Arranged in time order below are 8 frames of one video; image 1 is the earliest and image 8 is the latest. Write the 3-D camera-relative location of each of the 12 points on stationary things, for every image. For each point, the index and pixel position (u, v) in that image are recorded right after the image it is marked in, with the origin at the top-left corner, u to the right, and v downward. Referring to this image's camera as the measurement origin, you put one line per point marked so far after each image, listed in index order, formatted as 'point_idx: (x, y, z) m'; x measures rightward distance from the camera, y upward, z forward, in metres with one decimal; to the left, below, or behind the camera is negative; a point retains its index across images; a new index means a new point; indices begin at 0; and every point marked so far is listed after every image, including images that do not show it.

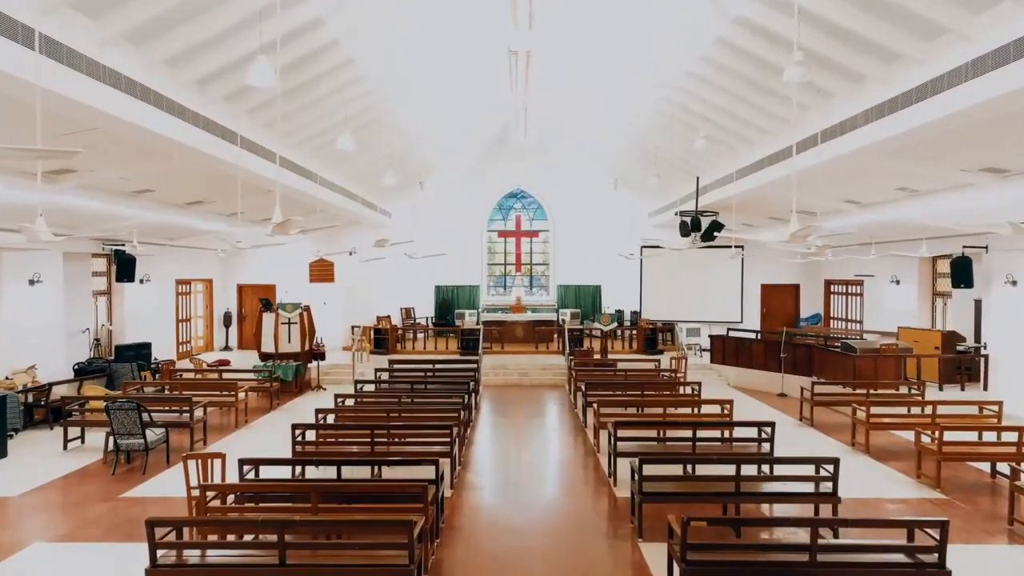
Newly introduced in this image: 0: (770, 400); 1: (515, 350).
0: (+5.0, -2.2, +12.2) m
1: (+0.1, -1.6, +16.0) m
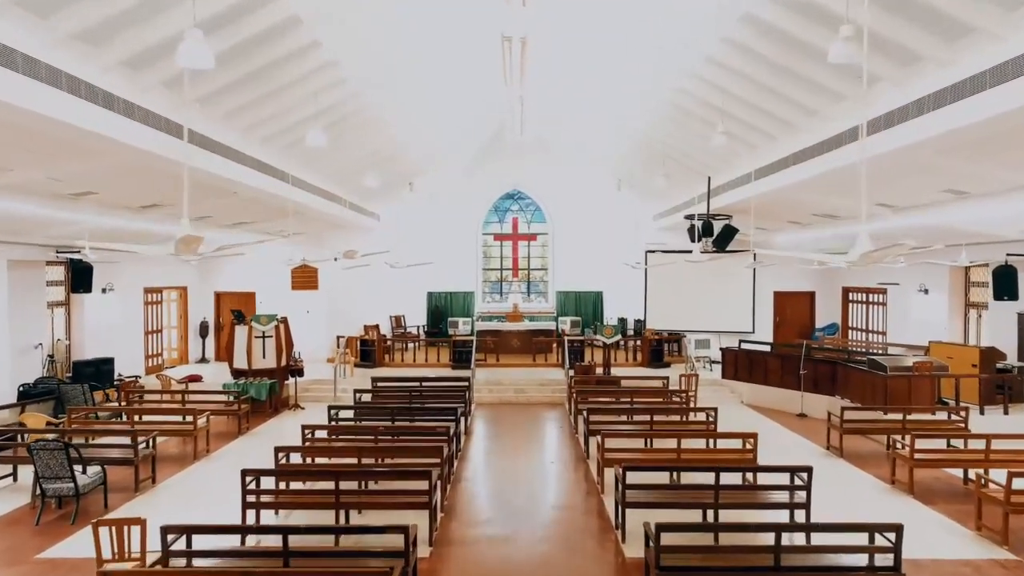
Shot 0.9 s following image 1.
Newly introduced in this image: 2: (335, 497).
0: (+4.9, -2.3, +11.1) m
1: (0.0, -1.8, +14.9) m
2: (-1.6, -1.9, +5.9) m
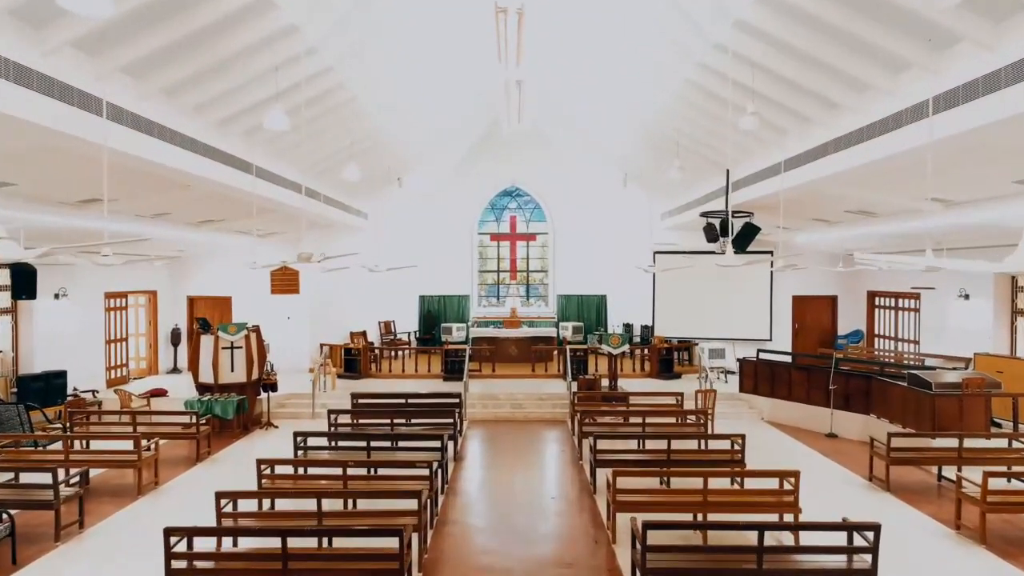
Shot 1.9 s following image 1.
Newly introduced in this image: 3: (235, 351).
0: (+4.8, -2.4, +9.9) m
1: (-0.1, -1.9, +13.8) m
2: (-1.7, -2.0, +4.7) m
3: (-4.6, -1.0, +10.4) m
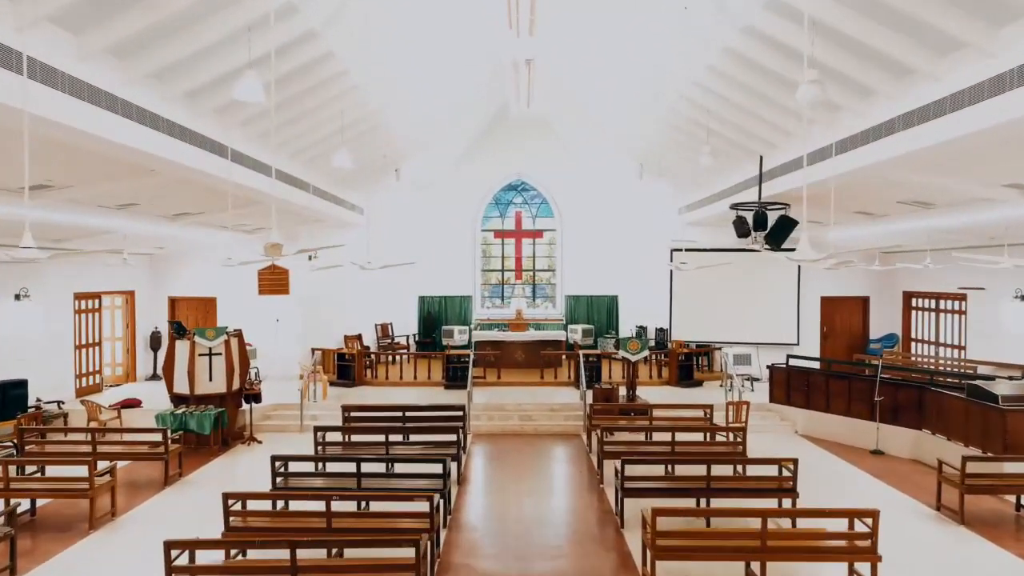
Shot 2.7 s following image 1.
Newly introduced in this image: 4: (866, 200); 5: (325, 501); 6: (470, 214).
0: (+4.9, -2.4, +8.9) m
1: (0.0, -1.9, +12.7) m
2: (-1.6, -2.0, +3.6) m
3: (-4.4, -1.0, +9.4) m
4: (+4.8, +1.2, +8.6) m
5: (-1.6, -1.8, +5.4) m
6: (-1.1, +1.8, +15.9) m
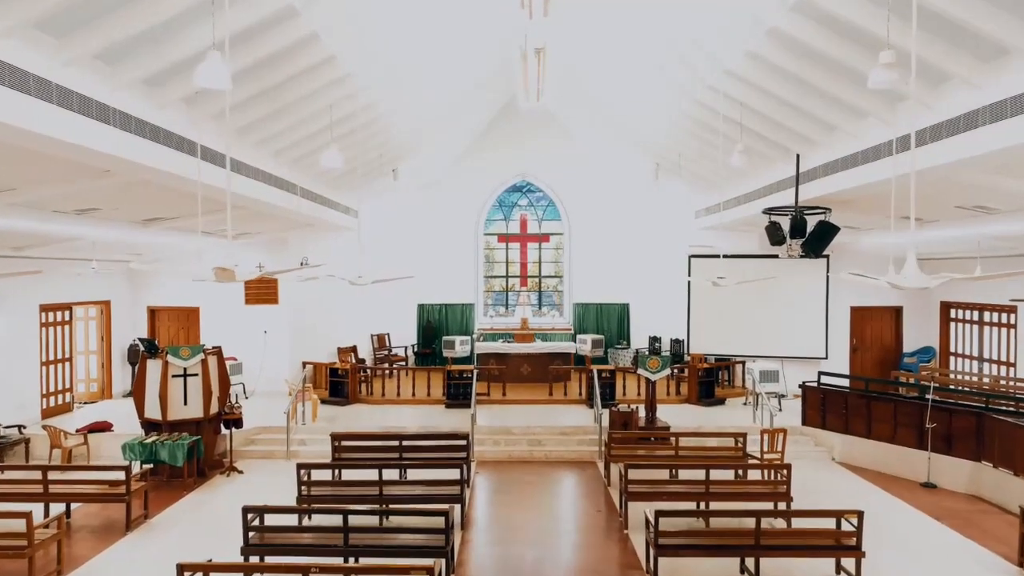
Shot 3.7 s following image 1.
0: (+5.1, -2.6, +8.0) m
1: (+0.2, -2.0, +11.8) m
2: (-1.4, -2.2, +2.7) m
3: (-4.3, -1.2, +8.4) m
4: (+4.9, +1.0, +7.6) m
5: (-1.5, -2.0, +4.4) m
6: (-0.9, +1.7, +14.9) m
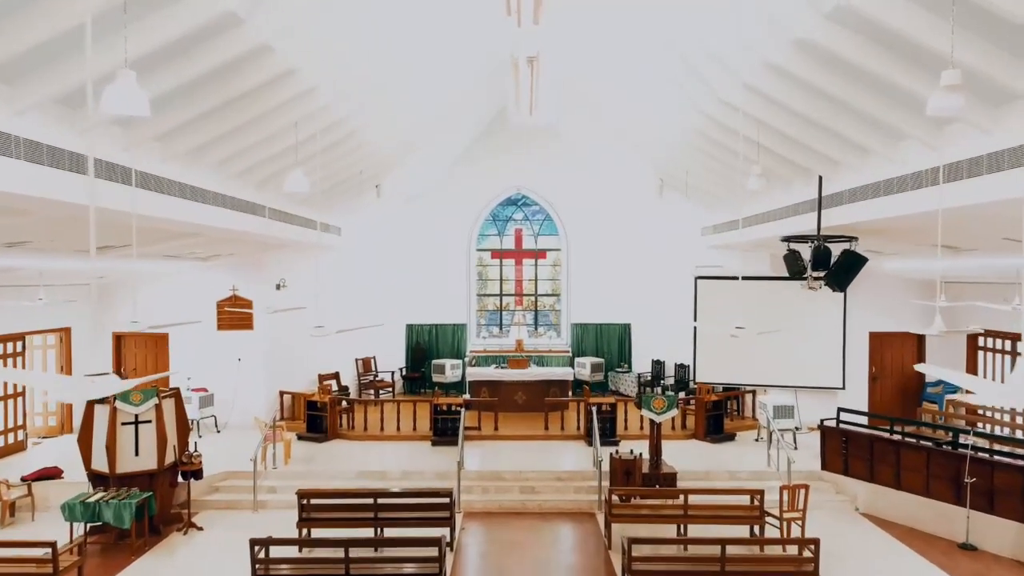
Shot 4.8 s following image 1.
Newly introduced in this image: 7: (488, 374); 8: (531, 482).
0: (+4.9, -3.1, +7.1) m
1: (0.0, -2.5, +10.9) m
2: (-1.6, -2.6, +1.8) m
3: (-4.4, -1.7, +7.5) m
4: (+4.8, +0.6, +6.8) m
5: (-1.6, -2.4, +3.5) m
6: (-1.1, +1.2, +14.0) m
7: (-0.5, -1.6, +11.9) m
8: (+0.3, -2.7, +8.9) m
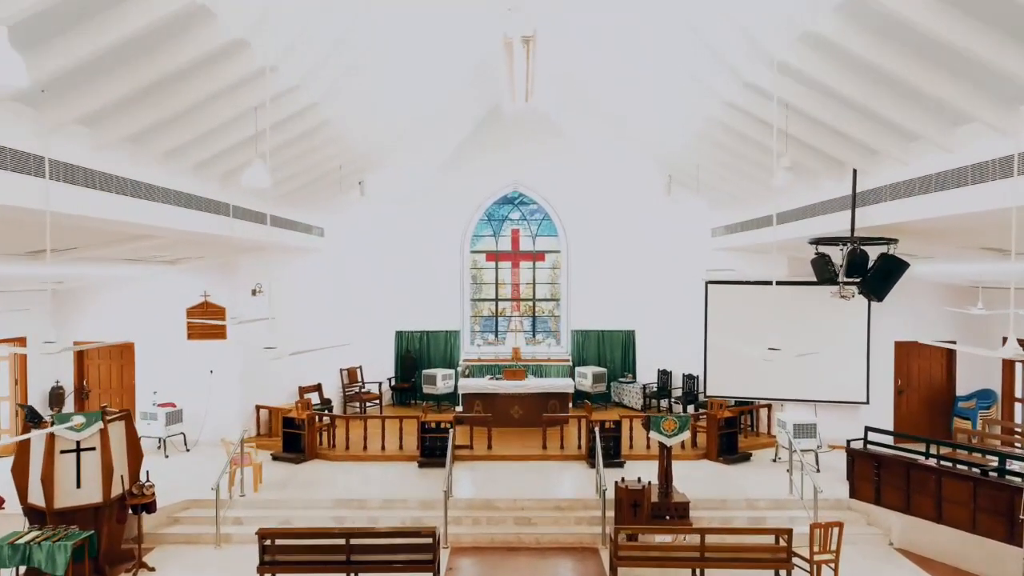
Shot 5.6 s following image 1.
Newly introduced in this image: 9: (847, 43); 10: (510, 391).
0: (+4.9, -3.2, +6.2) m
1: (-0.1, -2.6, +10.0) m
2: (-1.6, -2.7, +0.9) m
3: (-4.5, -1.8, +6.6) m
4: (+4.7, +0.5, +5.9) m
5: (-1.7, -2.5, +2.6) m
6: (-1.2, +1.1, +13.1) m
7: (-0.5, -1.7, +11.0) m
8: (+0.2, -2.8, +8.0) m
9: (+2.7, +1.9, +5.0) m
10: (0.0, -1.8, +10.9) m
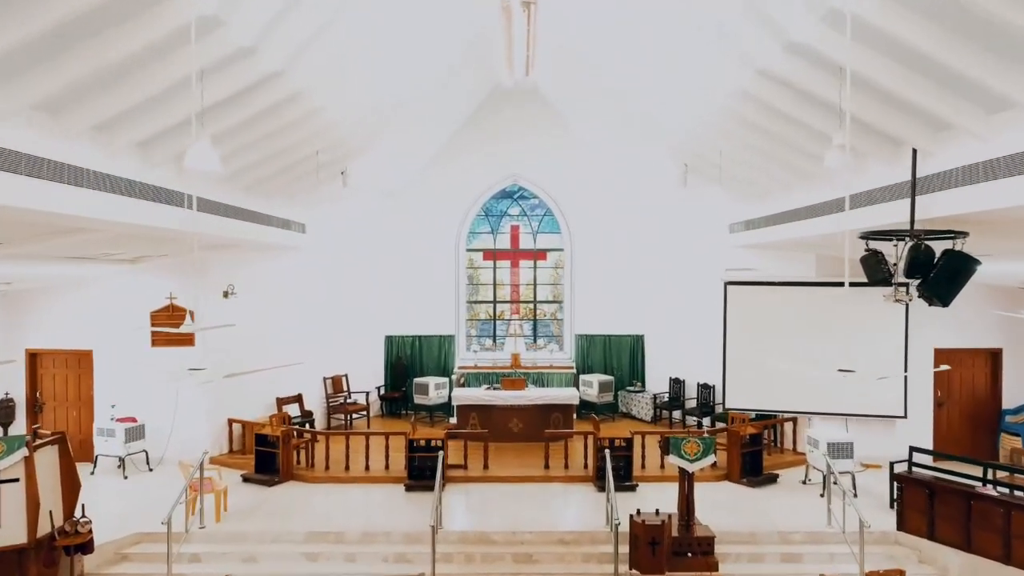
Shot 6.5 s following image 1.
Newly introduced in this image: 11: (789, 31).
0: (+4.8, -3.2, +5.2) m
1: (-0.1, -2.6, +9.0) m
2: (-1.7, -2.8, -0.1) m
3: (-4.5, -1.8, +5.6) m
4: (+4.7, +0.5, +4.8) m
5: (-1.7, -2.6, +1.6) m
6: (-1.2, +1.1, +12.1) m
7: (-0.6, -1.7, +9.9) m
8: (+0.2, -2.9, +7.0) m
9: (+2.7, +1.9, +3.9) m
10: (0.0, -1.8, +9.9) m
11: (+2.3, +2.2, +5.2) m
